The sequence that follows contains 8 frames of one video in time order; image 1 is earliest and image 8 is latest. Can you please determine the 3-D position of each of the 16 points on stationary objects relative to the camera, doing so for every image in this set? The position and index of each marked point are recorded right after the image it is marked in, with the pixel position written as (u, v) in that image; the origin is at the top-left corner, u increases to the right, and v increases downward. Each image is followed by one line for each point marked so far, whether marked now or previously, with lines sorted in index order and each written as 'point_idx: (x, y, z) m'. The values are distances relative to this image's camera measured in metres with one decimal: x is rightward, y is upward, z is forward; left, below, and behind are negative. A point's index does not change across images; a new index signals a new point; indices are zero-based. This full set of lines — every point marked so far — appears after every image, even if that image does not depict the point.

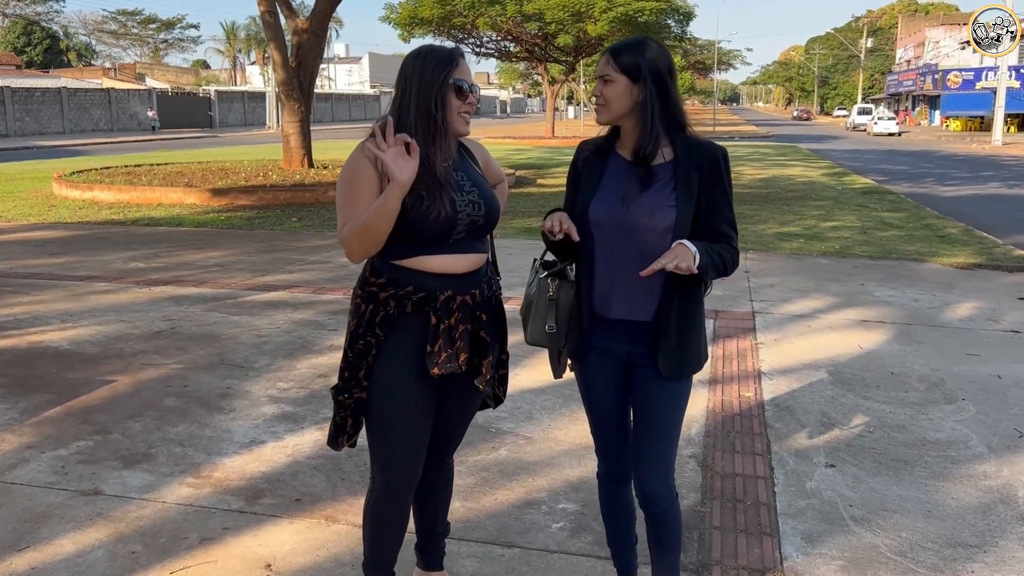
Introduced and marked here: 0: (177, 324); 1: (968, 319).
0: (-2.2, -0.2, +5.9) m
1: (+3.3, -0.2, +6.4) m
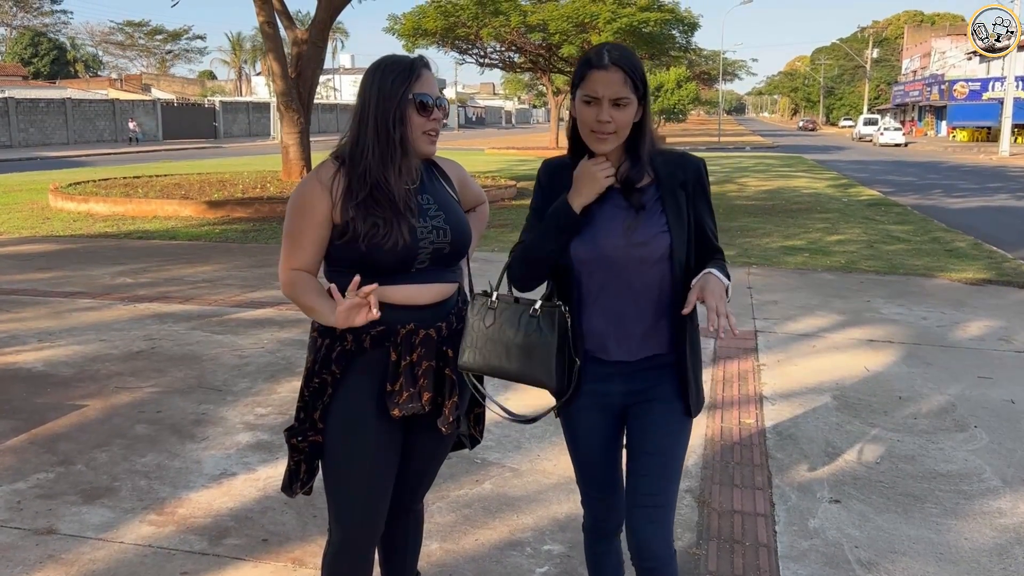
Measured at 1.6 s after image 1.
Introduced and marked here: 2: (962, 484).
0: (-2.3, -0.4, +5.7) m
1: (+3.2, -0.4, +6.1) m
2: (+1.9, -0.8, +3.7) m
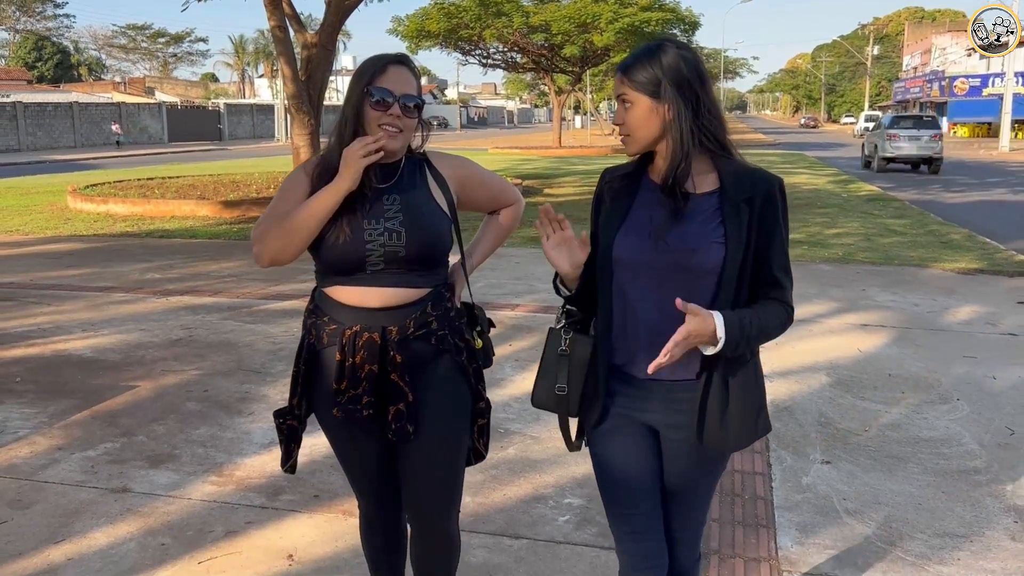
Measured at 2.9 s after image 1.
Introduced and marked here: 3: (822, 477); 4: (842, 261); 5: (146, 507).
0: (-2.2, -0.3, +6.1) m
1: (+3.3, -0.3, +6.5) m
2: (+2.0, -0.7, +4.1) m
3: (+1.3, -0.8, +3.7) m
4: (+3.5, +0.3, +9.3) m
5: (-1.4, -0.8, +3.4) m
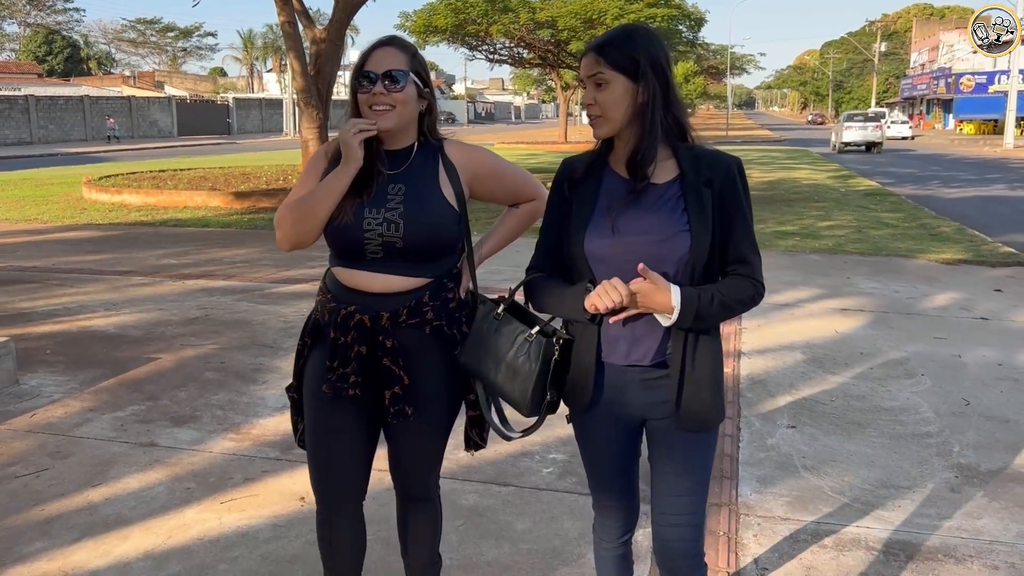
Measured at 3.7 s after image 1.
0: (-2.2, -0.2, +6.5) m
1: (+3.3, -0.2, +6.8) m
2: (+1.9, -0.6, +4.4) m
3: (+1.3, -0.7, +4.1) m
4: (+3.5, +0.4, +9.7) m
5: (-1.4, -0.7, +3.7) m
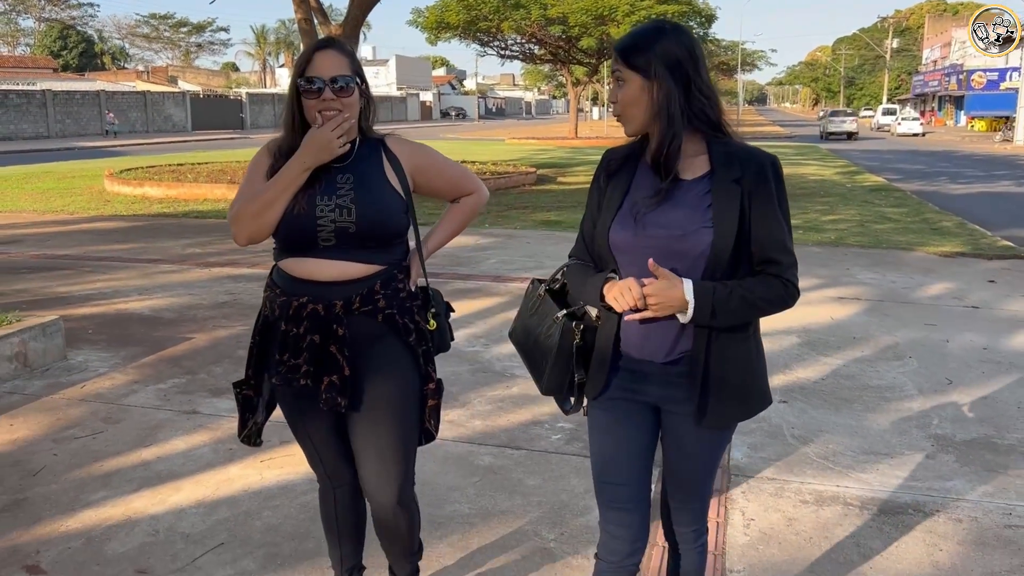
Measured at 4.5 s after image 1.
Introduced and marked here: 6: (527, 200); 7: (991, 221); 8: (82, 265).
0: (-2.1, -0.1, +6.8) m
1: (+3.4, -0.1, +7.1) m
2: (+2.0, -0.6, +4.7) m
3: (+1.3, -0.6, +4.4) m
4: (+3.6, +0.5, +10.0) m
5: (-1.4, -0.6, +4.1) m
6: (+0.2, +1.4, +13.9) m
7: (+7.1, +1.0, +13.2) m
8: (-3.9, +0.2, +8.1) m
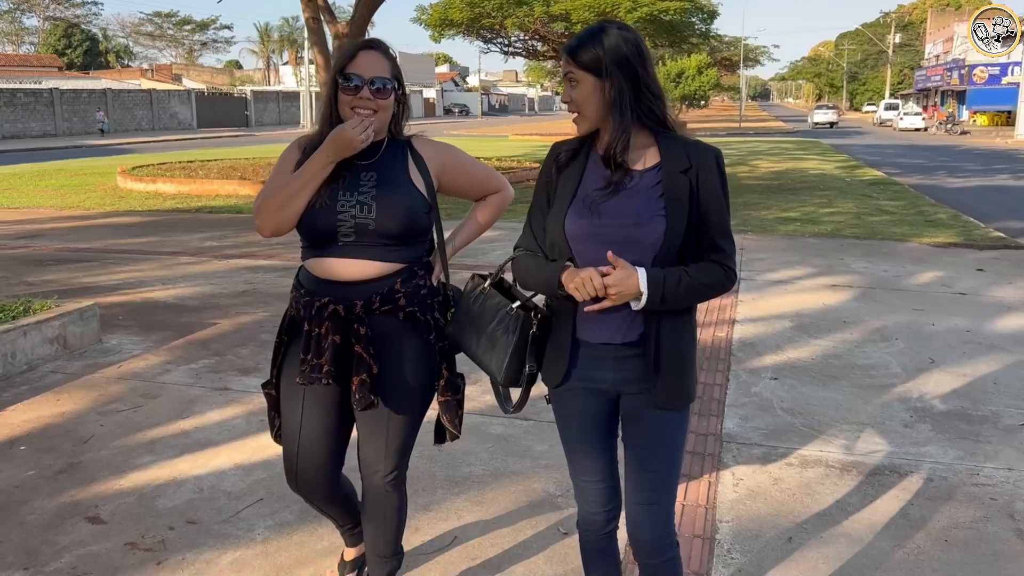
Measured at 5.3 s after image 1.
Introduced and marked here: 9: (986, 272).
0: (-2.0, 0.0, +7.1) m
1: (+3.5, 0.0, +7.4) m
2: (+2.0, -0.5, +5.0) m
3: (+1.4, -0.5, +4.7) m
4: (+3.7, +0.6, +10.3) m
5: (-1.3, -0.5, +4.4) m
6: (+0.3, +1.5, +14.2) m
7: (+7.2, +1.1, +13.5) m
8: (-3.9, +0.3, +8.4) m
9: (+4.3, +0.1, +8.0) m
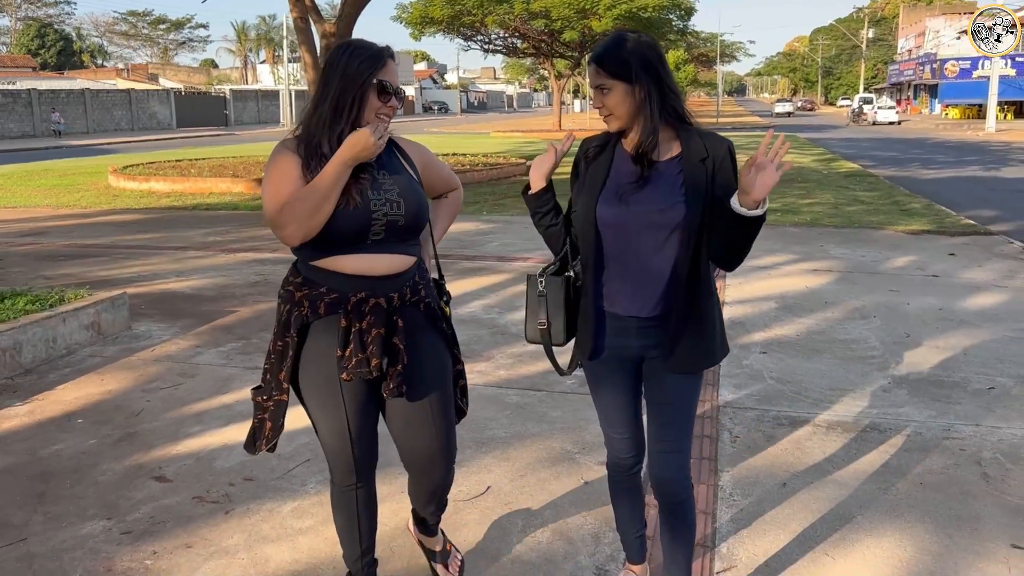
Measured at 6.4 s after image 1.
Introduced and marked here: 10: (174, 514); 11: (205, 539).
0: (-2.1, +0.1, +7.5) m
1: (+3.4, +0.2, +7.9) m
2: (+2.1, -0.3, +5.5) m
3: (+1.4, -0.4, +5.1) m
4: (+3.6, +0.8, +10.7) m
5: (-1.3, -0.5, +4.8) m
6: (+0.1, +1.6, +14.6) m
7: (+7.0, +1.3, +14.0) m
8: (-3.9, +0.3, +8.7) m
9: (+4.2, +0.3, +8.5) m
10: (-1.2, -0.8, +3.2) m
11: (-1.0, -0.8, +3.0) m
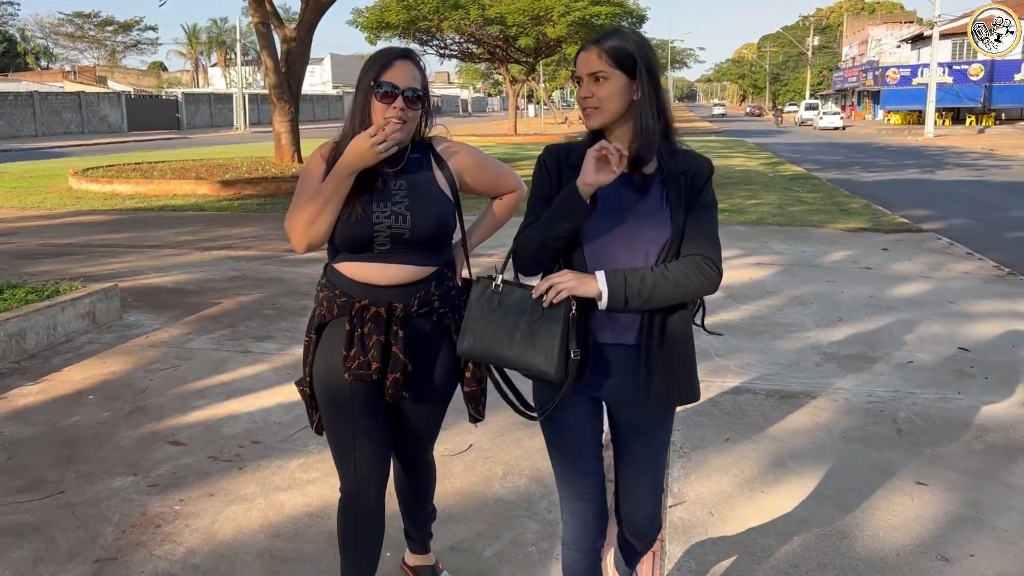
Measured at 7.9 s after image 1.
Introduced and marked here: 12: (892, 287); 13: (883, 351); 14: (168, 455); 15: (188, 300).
0: (-2.4, +0.1, +7.8) m
1: (+3.1, +0.2, +8.5) m
2: (+1.9, -0.3, +6.0) m
3: (+1.2, -0.3, +5.6) m
4: (+3.1, +0.8, +11.3) m
5: (-1.4, -0.4, +5.2) m
6: (-0.6, +1.6, +15.0) m
7: (+6.4, +1.4, +14.8) m
8: (-4.3, +0.4, +9.0) m
9: (+3.9, +0.4, +9.1) m
10: (-1.3, -0.7, +3.6) m
11: (-1.1, -0.8, +3.4) m
12: (+3.1, 0.0, +7.3) m
13: (+2.3, -0.4, +5.4) m
14: (-1.4, -0.7, +3.7) m
15: (-2.4, -0.1, +6.6) m
